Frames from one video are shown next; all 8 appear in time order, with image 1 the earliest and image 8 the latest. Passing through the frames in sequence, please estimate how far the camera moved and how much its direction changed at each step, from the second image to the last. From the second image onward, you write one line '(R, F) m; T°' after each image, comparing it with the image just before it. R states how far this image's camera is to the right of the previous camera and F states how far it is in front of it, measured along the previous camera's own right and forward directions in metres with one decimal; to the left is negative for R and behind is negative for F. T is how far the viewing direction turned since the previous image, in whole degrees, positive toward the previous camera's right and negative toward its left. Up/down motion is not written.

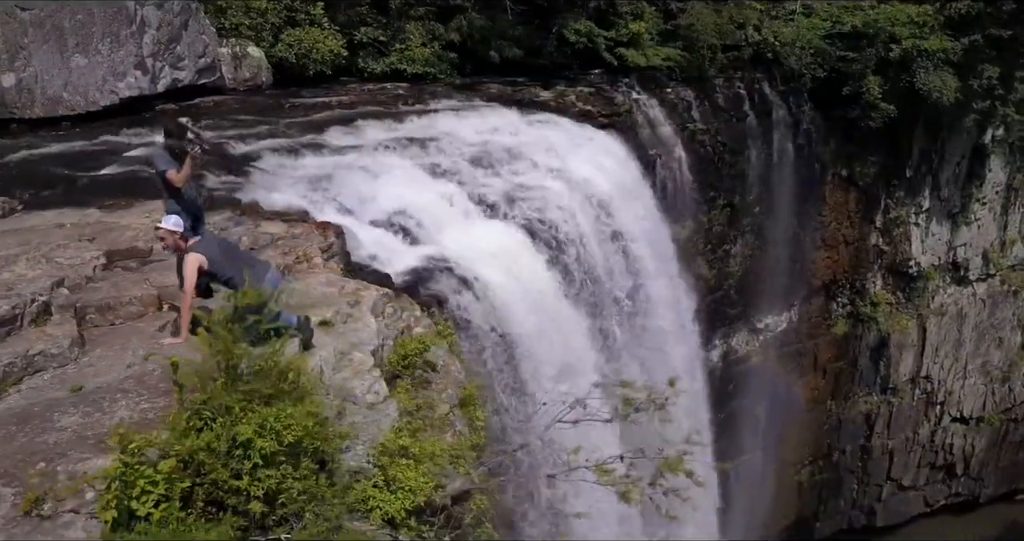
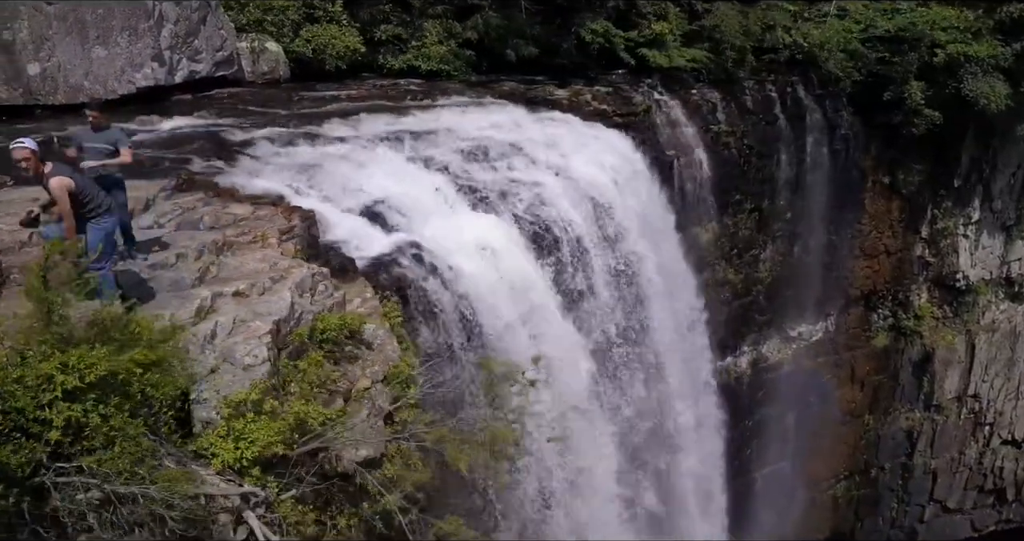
(+0.7, -0.1) m; -5°
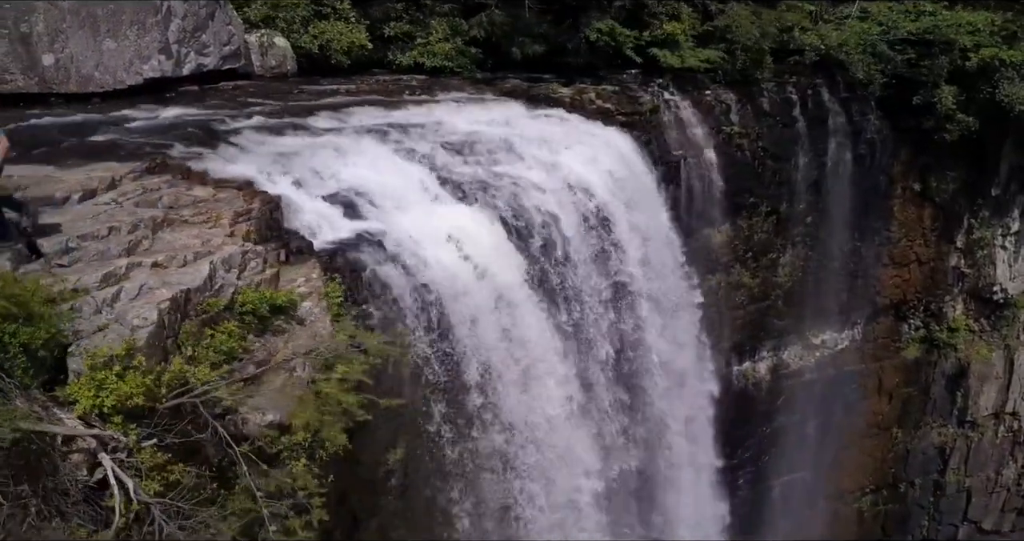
(+0.8, -0.1) m; -5°
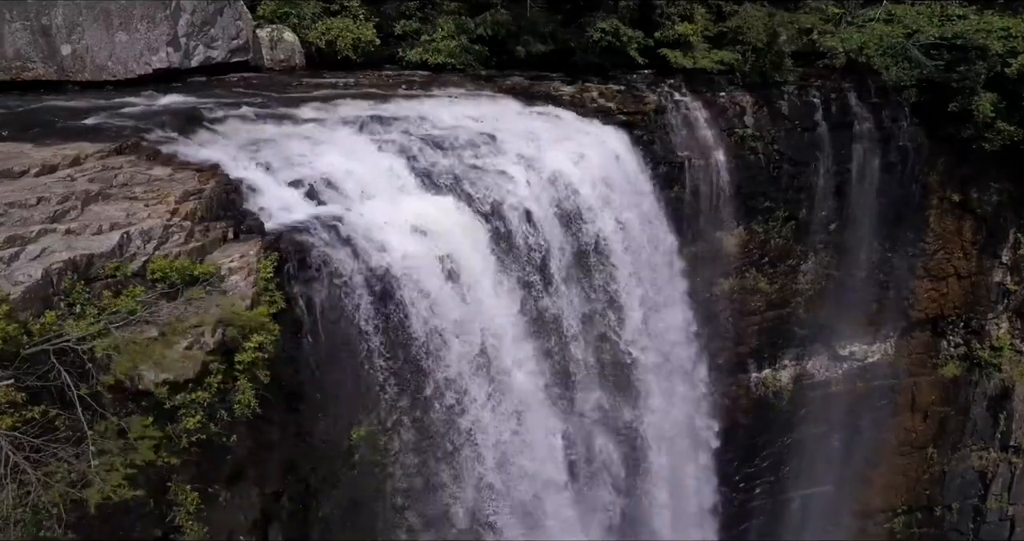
(+1.1, -0.1) m; -6°
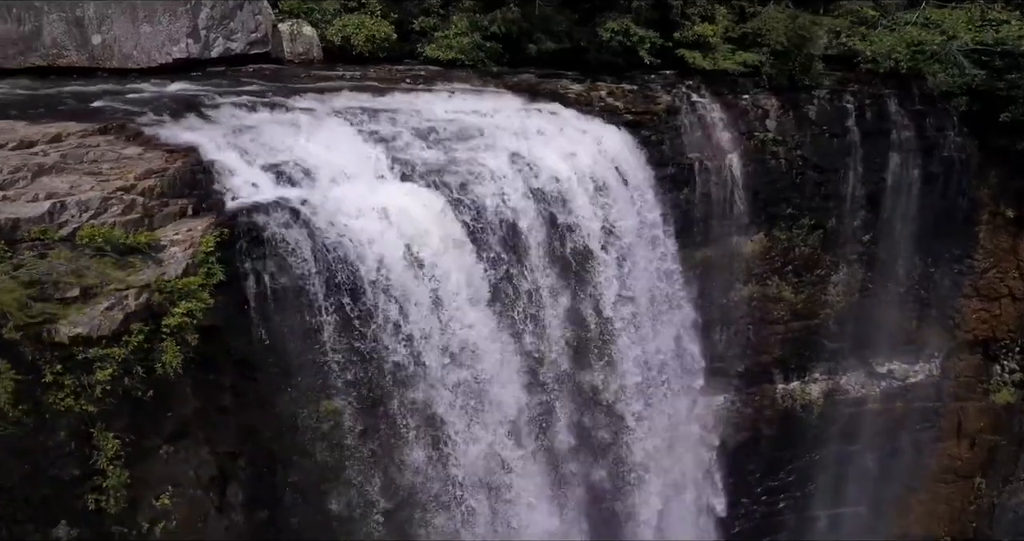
(+1.3, -0.1) m; -8°
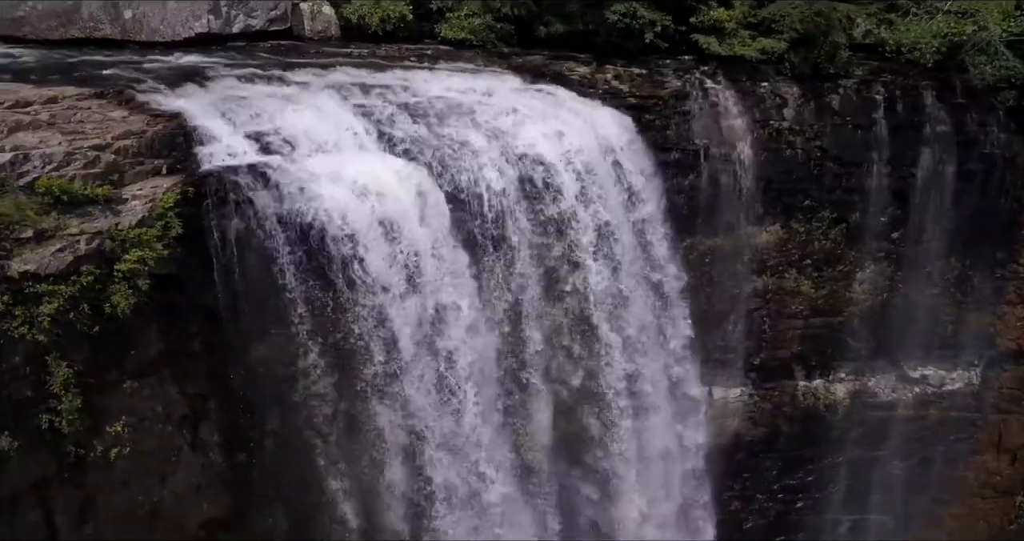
(+1.4, -0.2) m; -8°
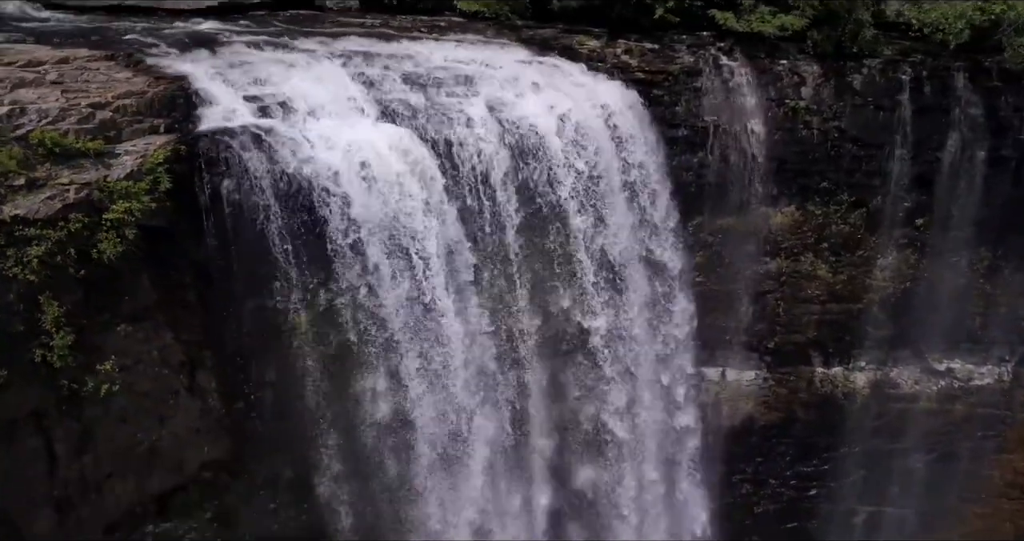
(+0.9, -0.1) m; -5°
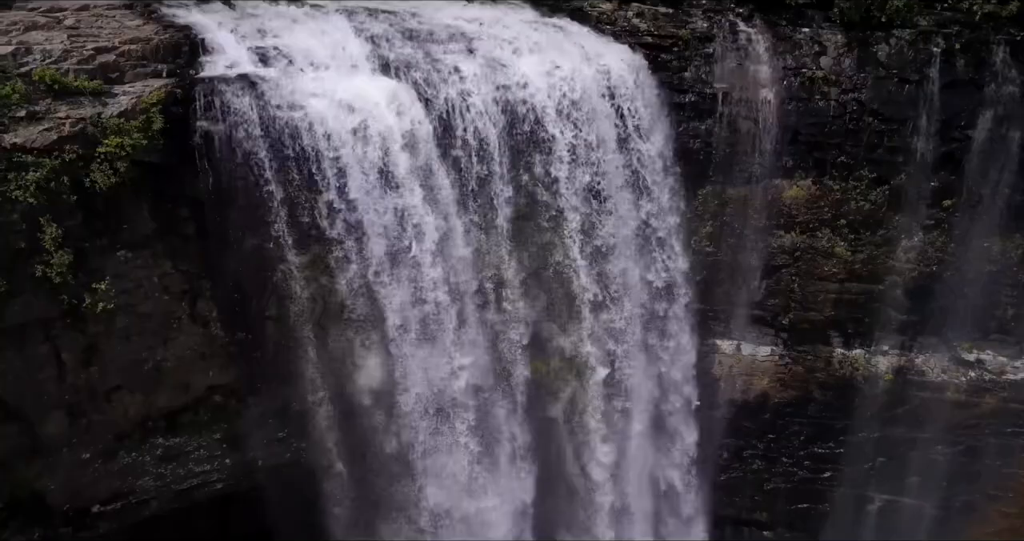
(+1.3, -0.2) m; -7°
